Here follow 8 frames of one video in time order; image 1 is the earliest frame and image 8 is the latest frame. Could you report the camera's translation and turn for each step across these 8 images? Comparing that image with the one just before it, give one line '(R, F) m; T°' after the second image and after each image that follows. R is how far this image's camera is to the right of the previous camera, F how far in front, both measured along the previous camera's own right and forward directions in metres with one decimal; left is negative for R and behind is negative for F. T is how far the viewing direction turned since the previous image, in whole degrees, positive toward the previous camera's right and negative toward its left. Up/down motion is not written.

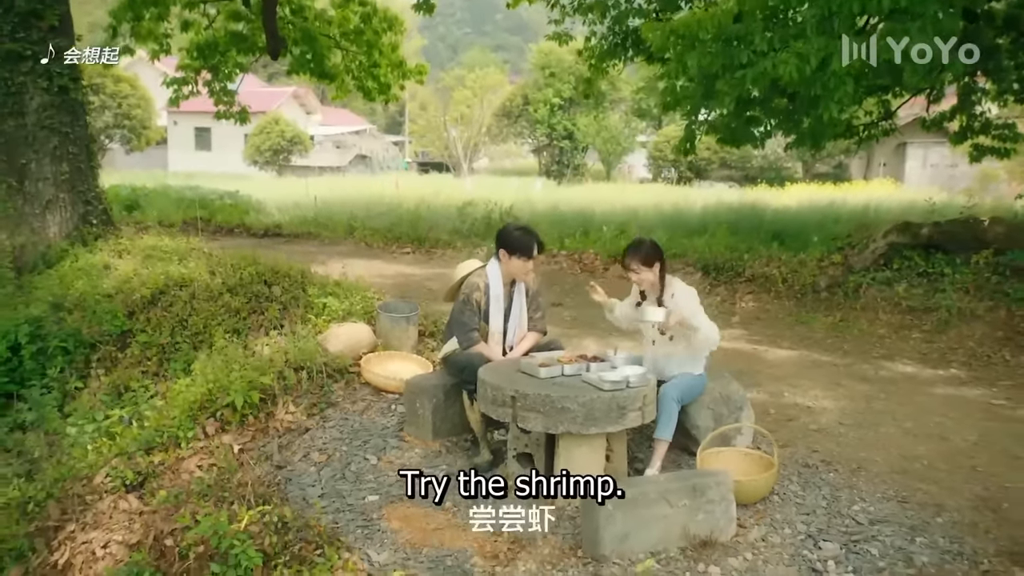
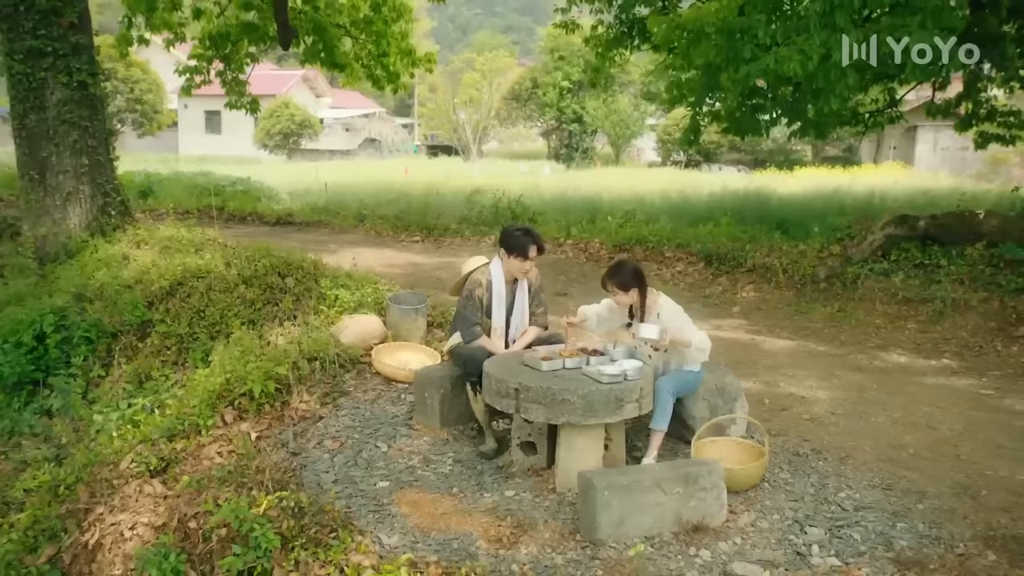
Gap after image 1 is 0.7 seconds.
(0.0, -0.2) m; -1°
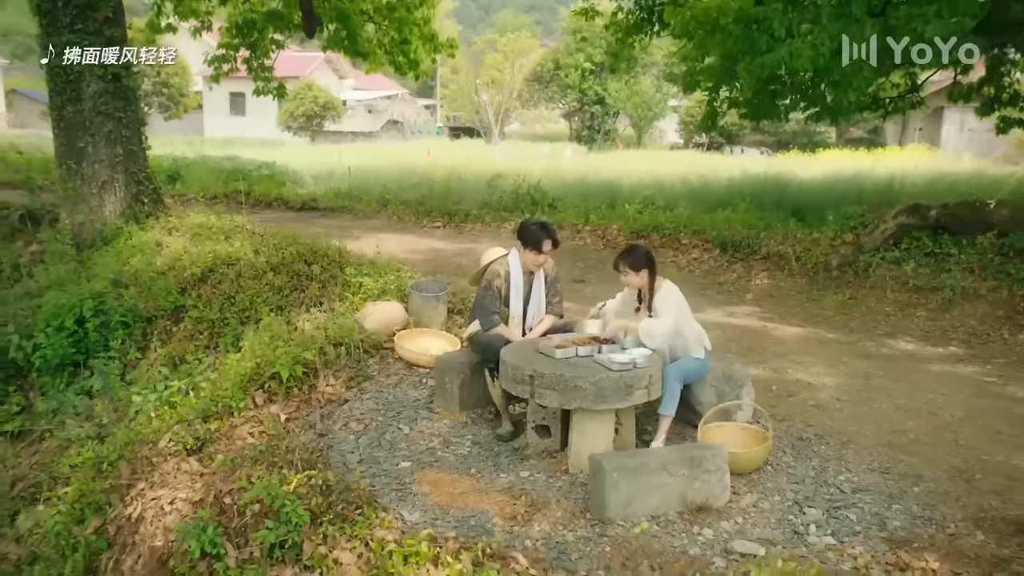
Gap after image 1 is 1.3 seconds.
(0.0, -0.2) m; -2°
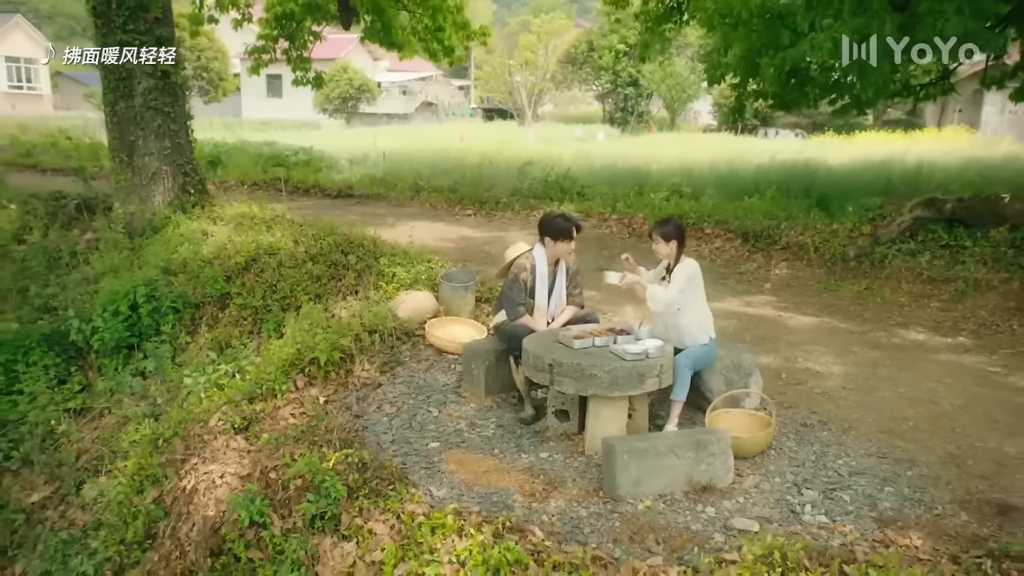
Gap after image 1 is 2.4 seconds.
(+0.1, -0.3) m; -2°
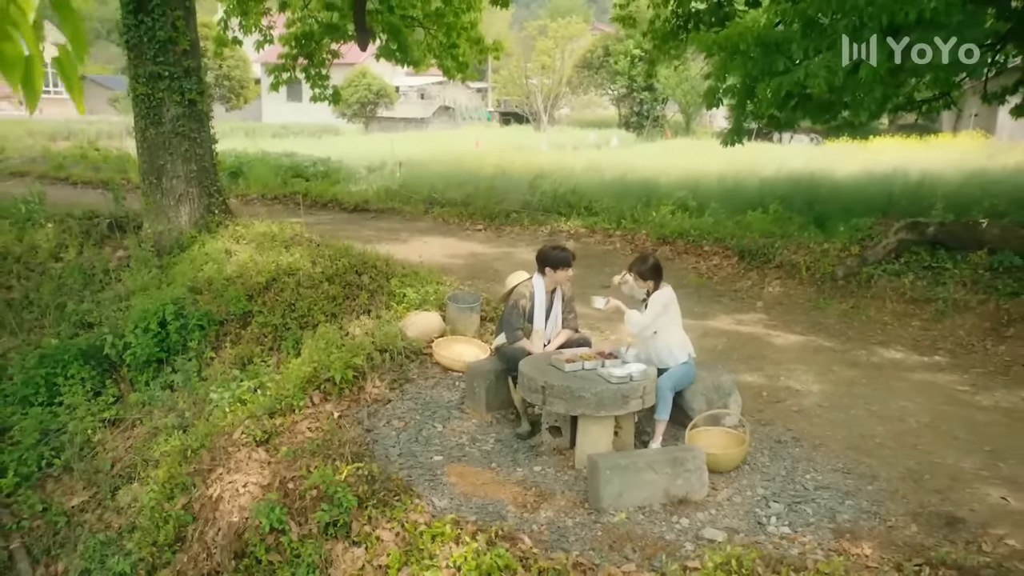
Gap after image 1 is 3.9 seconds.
(+0.2, -0.5) m; -1°
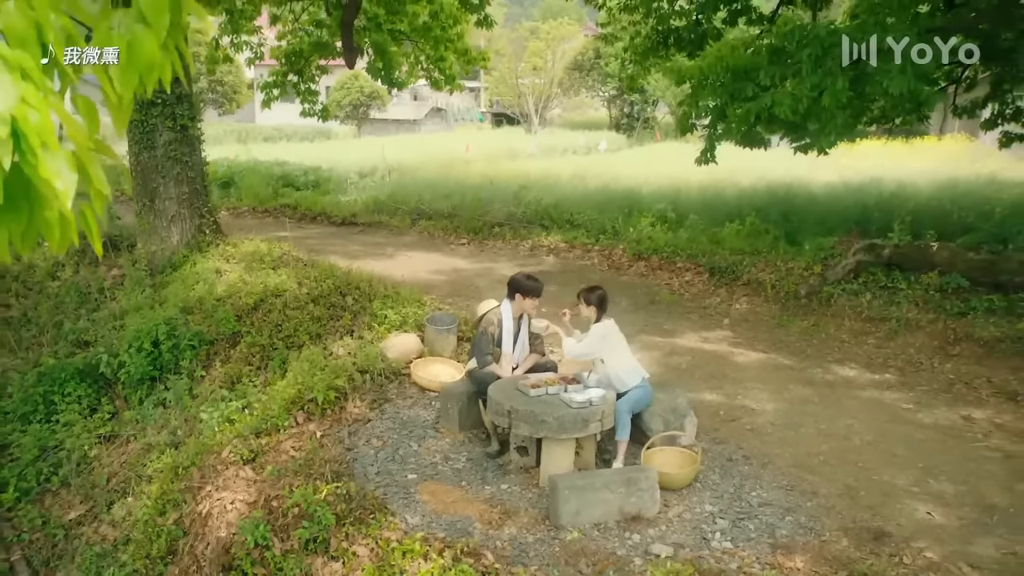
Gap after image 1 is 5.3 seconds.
(+0.2, -0.4) m; 0°
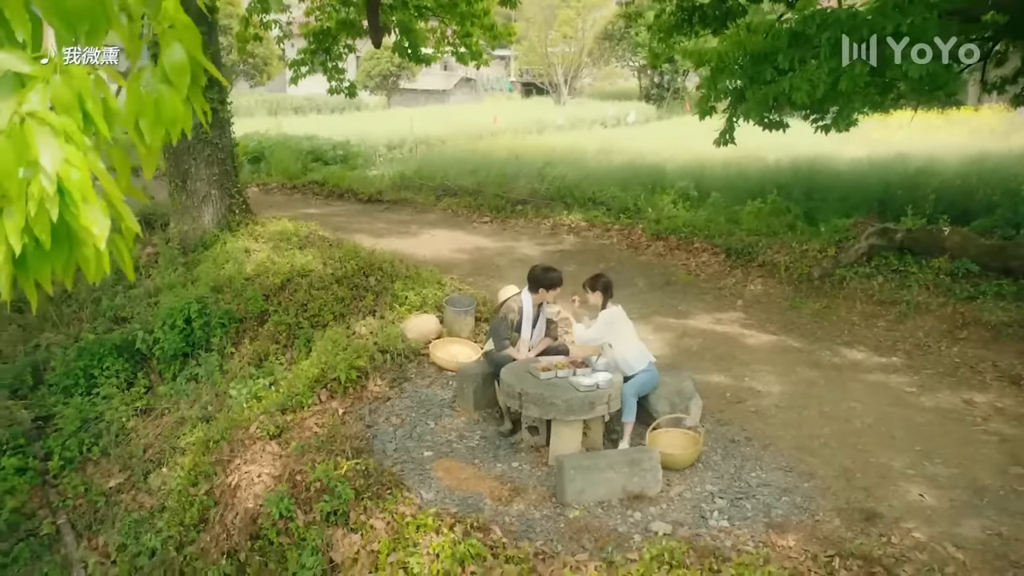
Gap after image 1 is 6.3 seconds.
(+0.1, -0.2) m; -2°
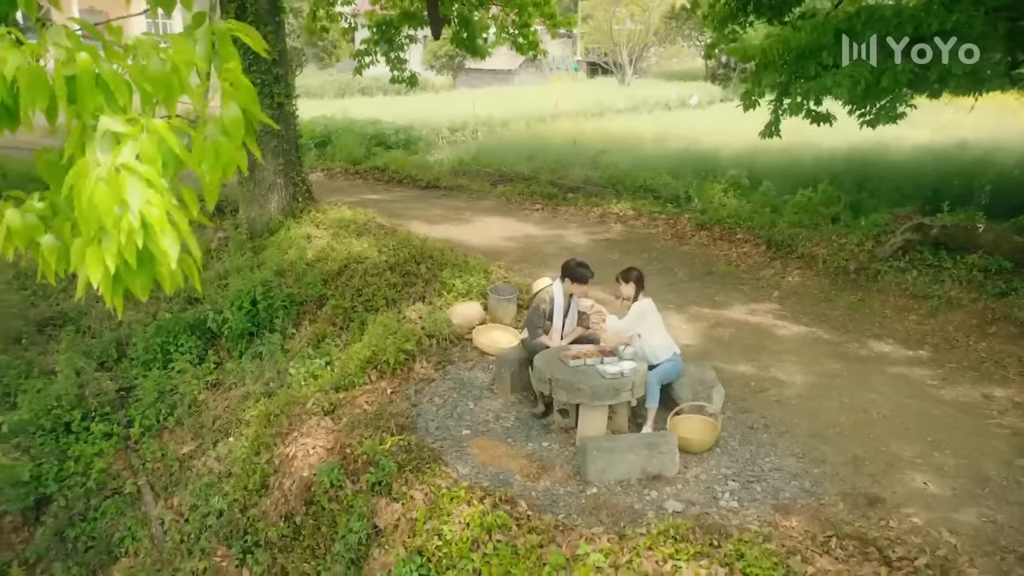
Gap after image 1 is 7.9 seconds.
(+0.3, -0.4) m; -5°
